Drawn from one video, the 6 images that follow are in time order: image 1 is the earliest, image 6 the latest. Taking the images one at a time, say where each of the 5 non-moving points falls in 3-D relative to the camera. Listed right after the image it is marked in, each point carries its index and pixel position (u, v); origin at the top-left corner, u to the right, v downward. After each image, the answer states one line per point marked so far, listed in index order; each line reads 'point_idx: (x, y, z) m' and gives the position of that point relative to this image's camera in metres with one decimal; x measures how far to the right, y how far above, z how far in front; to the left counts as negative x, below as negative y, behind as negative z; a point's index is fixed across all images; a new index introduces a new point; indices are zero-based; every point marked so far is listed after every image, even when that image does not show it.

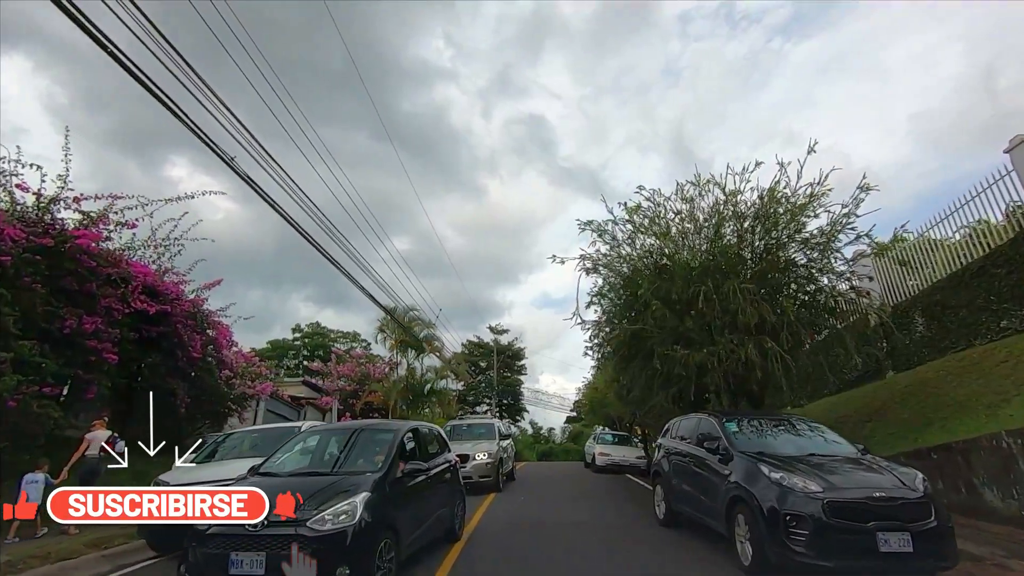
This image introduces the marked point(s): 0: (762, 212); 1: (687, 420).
0: (+4.7, +1.4, +11.8) m
1: (+2.8, -2.1, +9.8) m
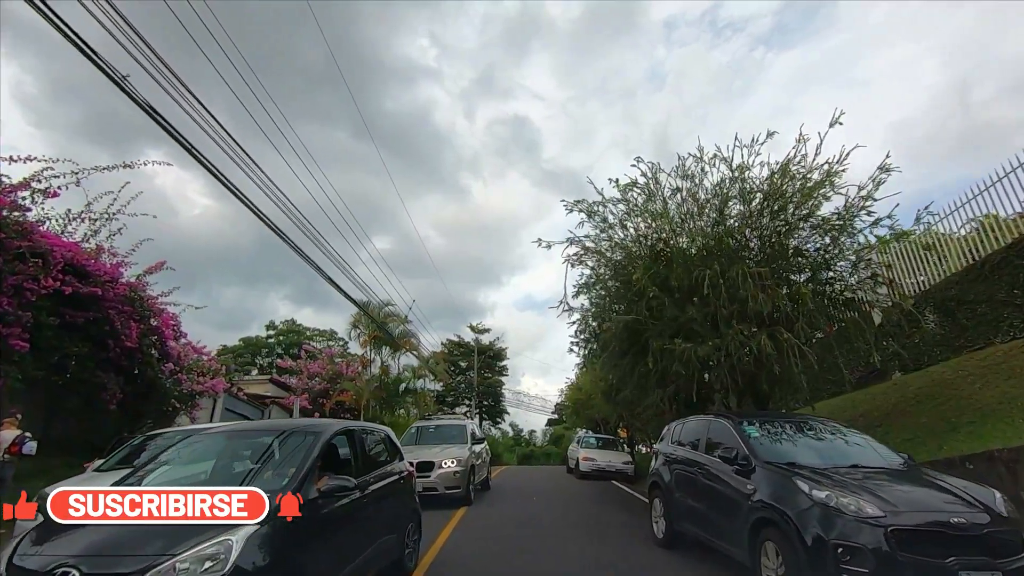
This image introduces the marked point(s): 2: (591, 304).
0: (+4.4, +1.7, +10.5) m
1: (+2.4, -1.9, +8.5) m
2: (+1.6, -0.3, +12.2) m
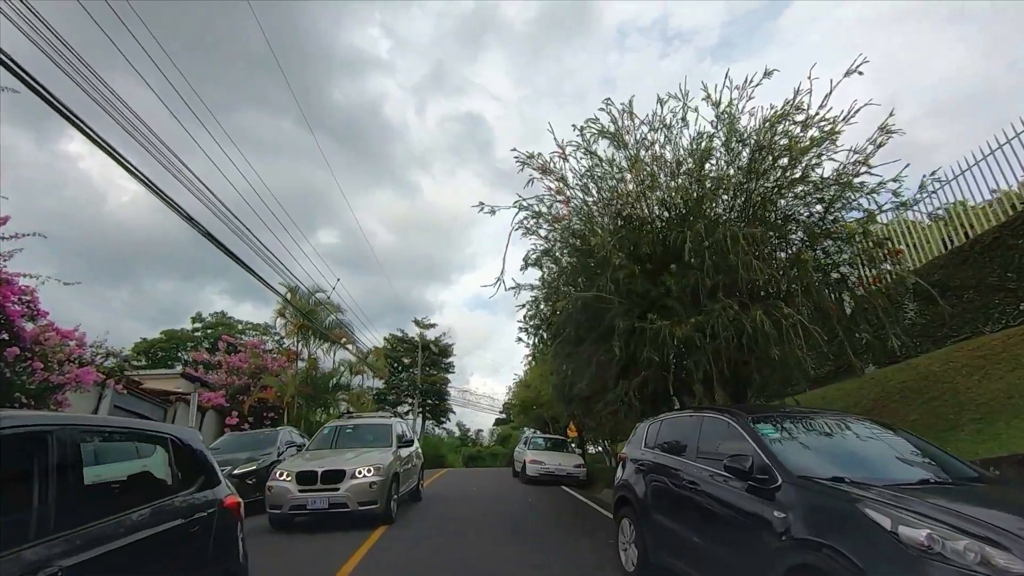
0: (+3.5, +2.1, +8.8) m
1: (+1.7, -1.4, +6.6) m
2: (+0.6, +0.1, +10.3) m
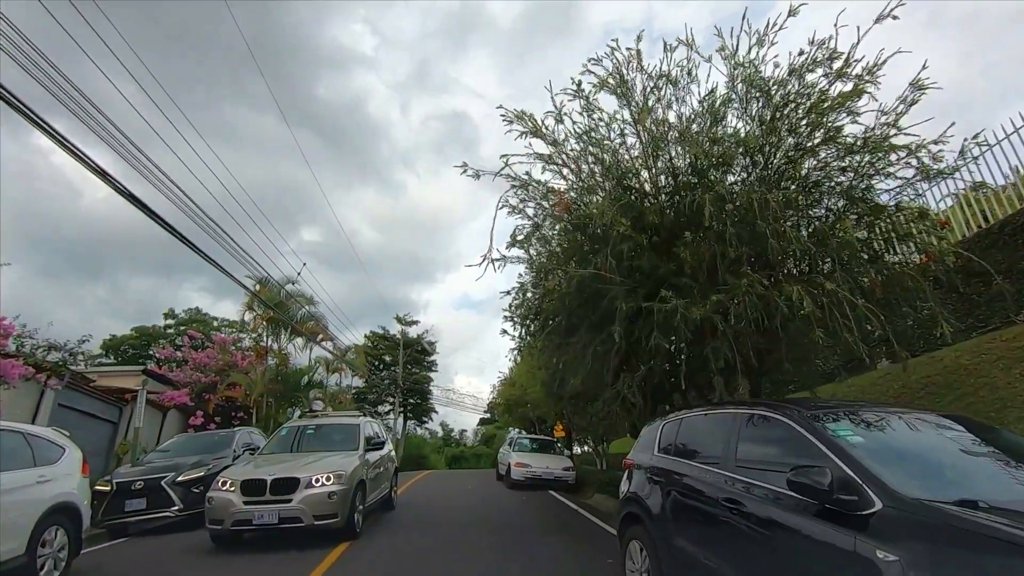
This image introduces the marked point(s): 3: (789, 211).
0: (+3.3, +2.3, +7.6) m
1: (+1.5, -1.2, +5.3) m
2: (+0.3, +0.4, +9.0) m
3: (+3.1, +0.9, +6.8) m
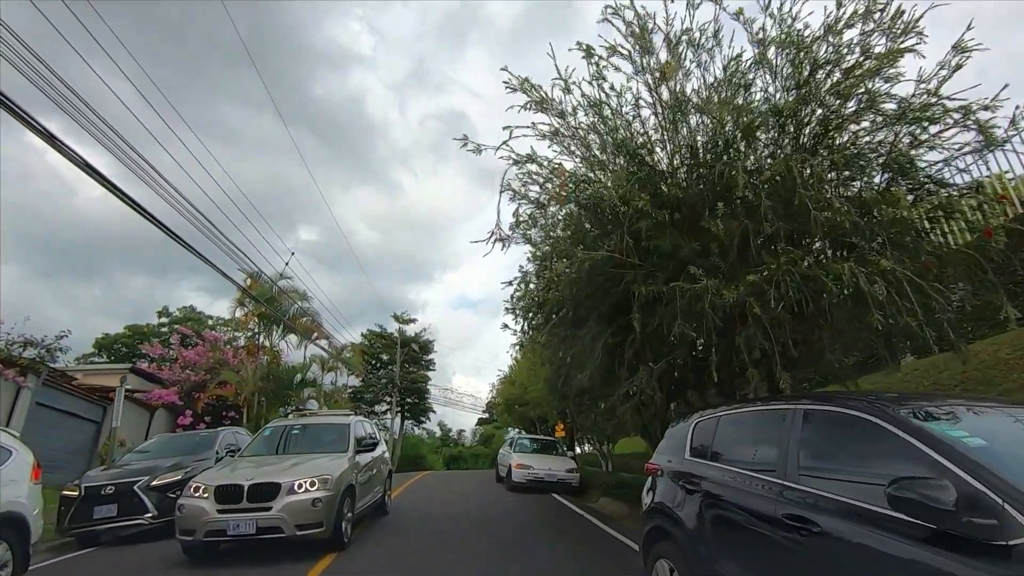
0: (+3.4, +2.5, +6.9) m
1: (+1.6, -1.0, +4.6) m
2: (+0.4, +0.6, +8.3) m
3: (+3.1, +1.0, +6.1) m
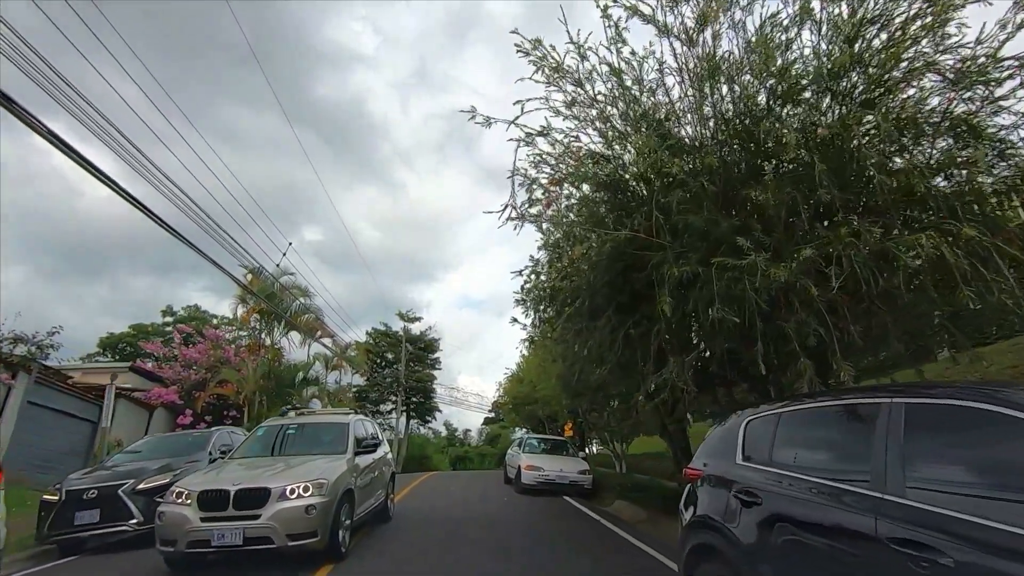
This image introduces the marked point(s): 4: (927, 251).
0: (+3.5, +2.7, +6.2) m
1: (+1.7, -0.8, +3.9) m
2: (+0.5, +0.7, +7.6) m
3: (+3.2, +1.2, +5.4) m
4: (+2.8, +0.2, +4.3) m
